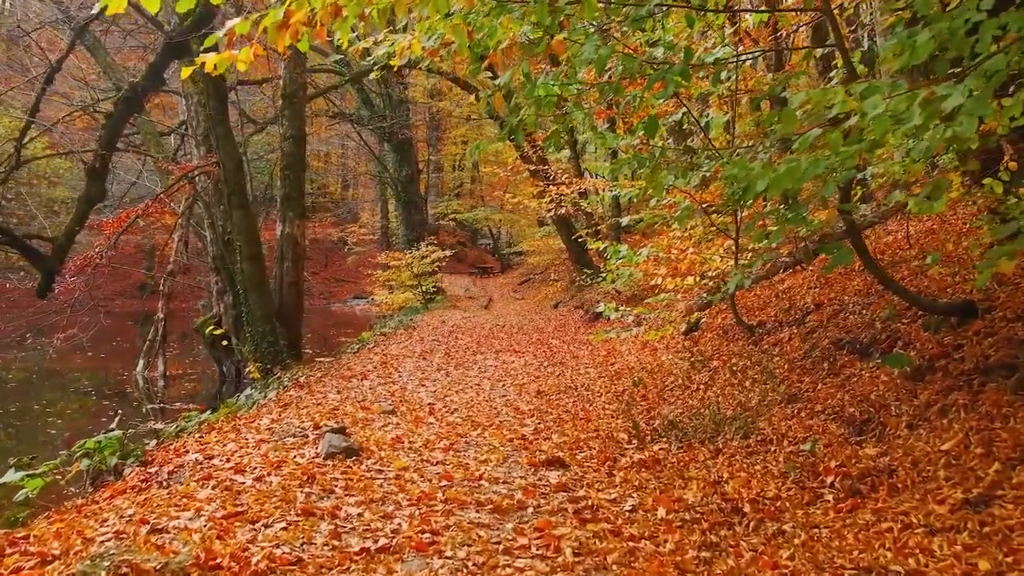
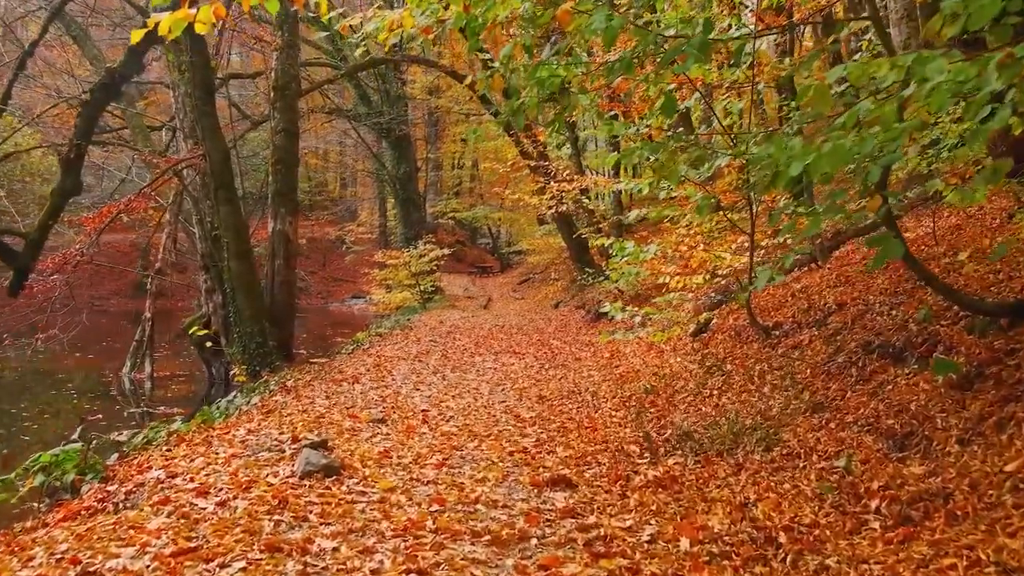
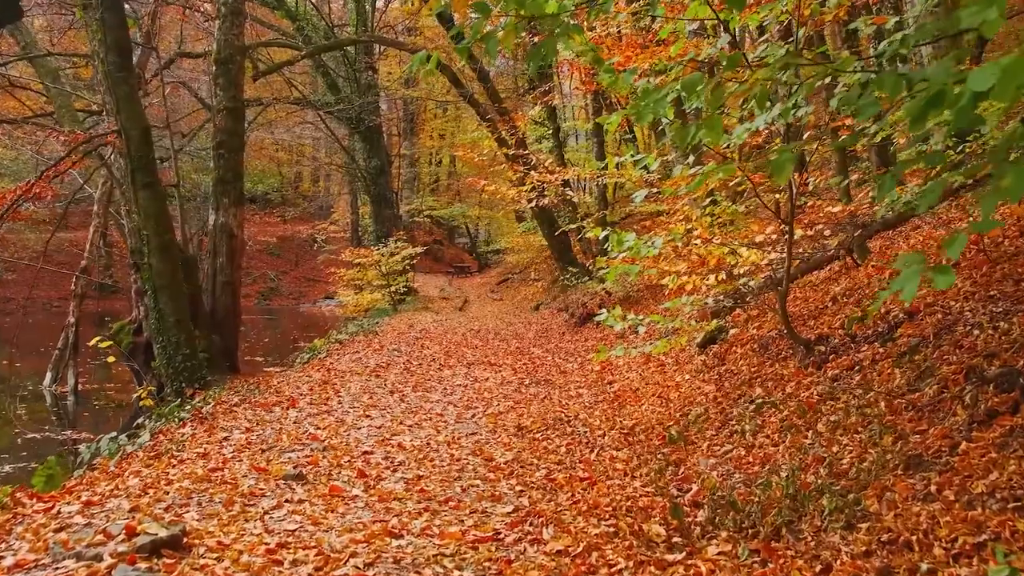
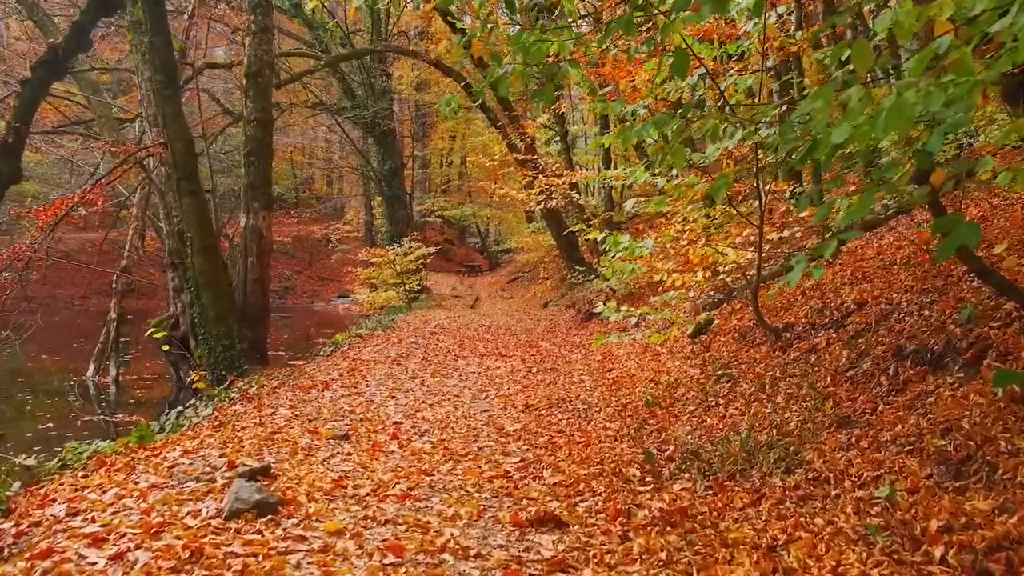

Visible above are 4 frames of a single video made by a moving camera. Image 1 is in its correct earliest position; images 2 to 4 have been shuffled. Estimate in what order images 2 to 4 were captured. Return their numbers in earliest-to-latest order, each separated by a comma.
2, 4, 3
